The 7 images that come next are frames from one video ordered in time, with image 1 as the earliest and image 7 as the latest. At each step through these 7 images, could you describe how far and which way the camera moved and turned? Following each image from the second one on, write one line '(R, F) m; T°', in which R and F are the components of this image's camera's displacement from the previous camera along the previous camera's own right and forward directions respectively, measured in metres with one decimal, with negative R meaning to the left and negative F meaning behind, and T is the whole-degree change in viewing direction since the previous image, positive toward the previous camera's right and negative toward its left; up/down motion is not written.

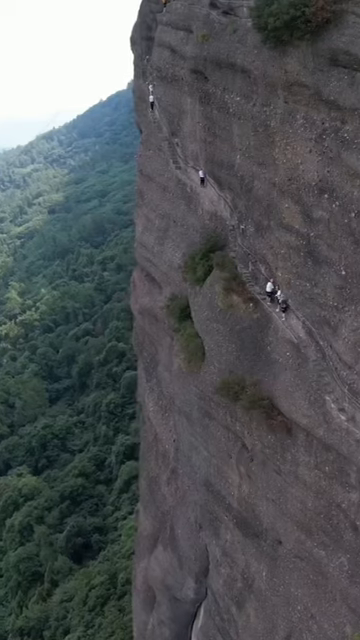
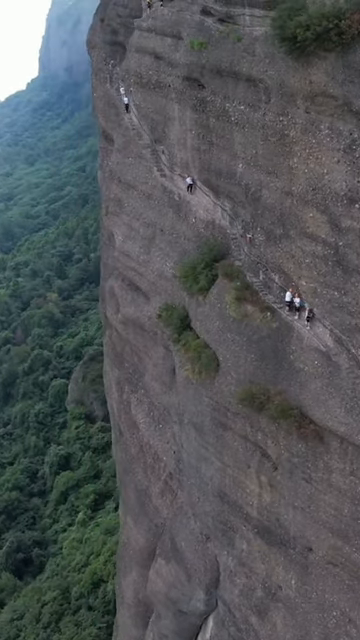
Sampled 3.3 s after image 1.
(-1.6, +0.2) m; +8°
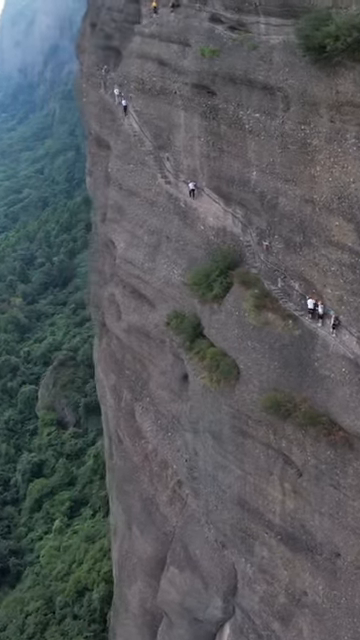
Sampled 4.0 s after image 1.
(-1.0, +0.1) m; +4°
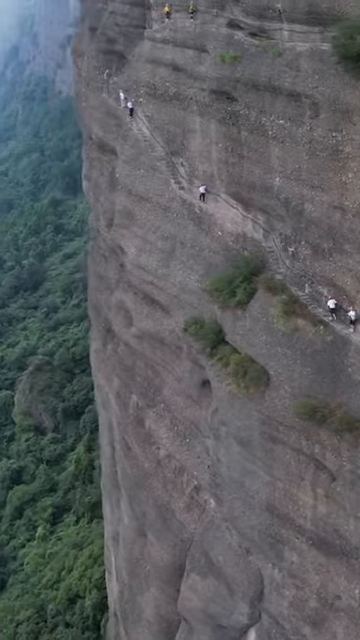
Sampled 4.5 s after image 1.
(-1.0, +0.1) m; +3°
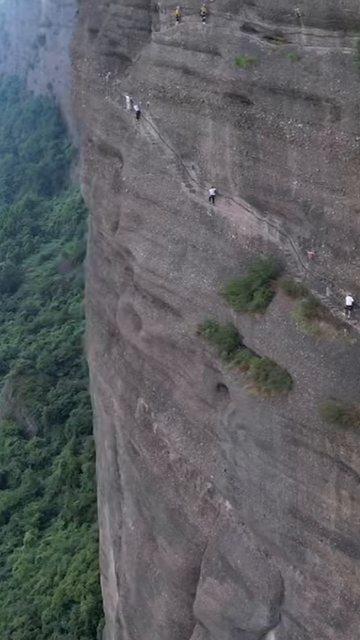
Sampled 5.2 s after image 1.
(-0.8, +0.1) m; +3°
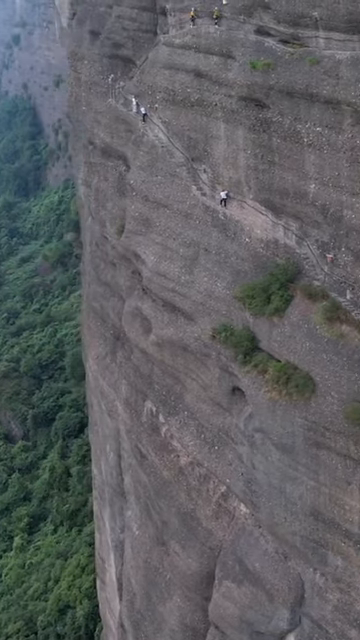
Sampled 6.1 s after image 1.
(-0.7, +0.1) m; +2°
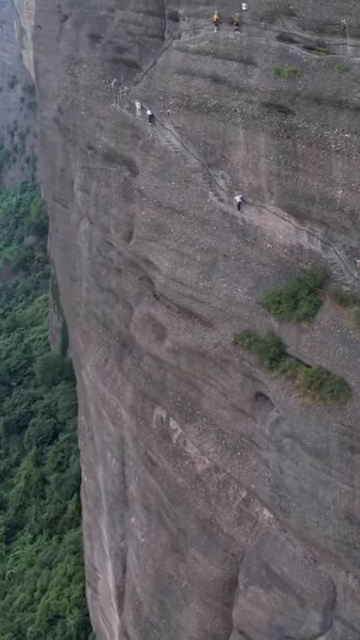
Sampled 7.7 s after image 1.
(-1.3, +0.1) m; +4°
